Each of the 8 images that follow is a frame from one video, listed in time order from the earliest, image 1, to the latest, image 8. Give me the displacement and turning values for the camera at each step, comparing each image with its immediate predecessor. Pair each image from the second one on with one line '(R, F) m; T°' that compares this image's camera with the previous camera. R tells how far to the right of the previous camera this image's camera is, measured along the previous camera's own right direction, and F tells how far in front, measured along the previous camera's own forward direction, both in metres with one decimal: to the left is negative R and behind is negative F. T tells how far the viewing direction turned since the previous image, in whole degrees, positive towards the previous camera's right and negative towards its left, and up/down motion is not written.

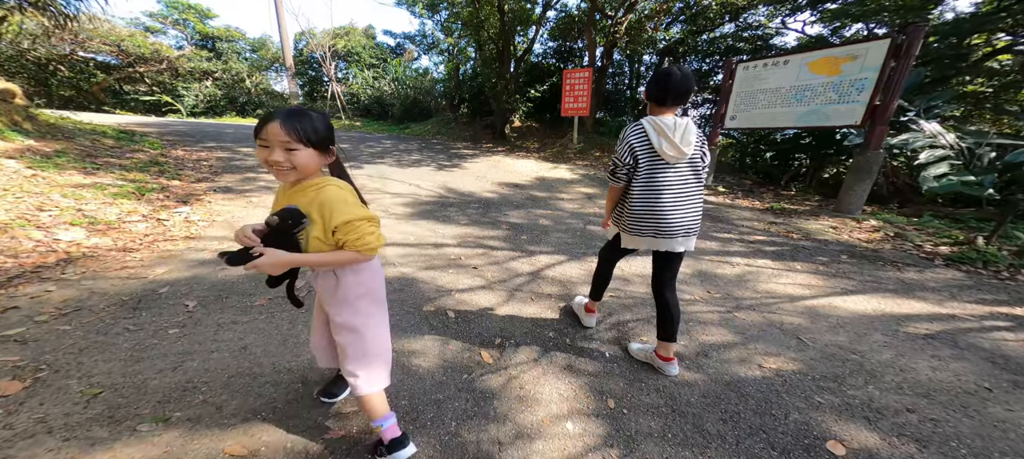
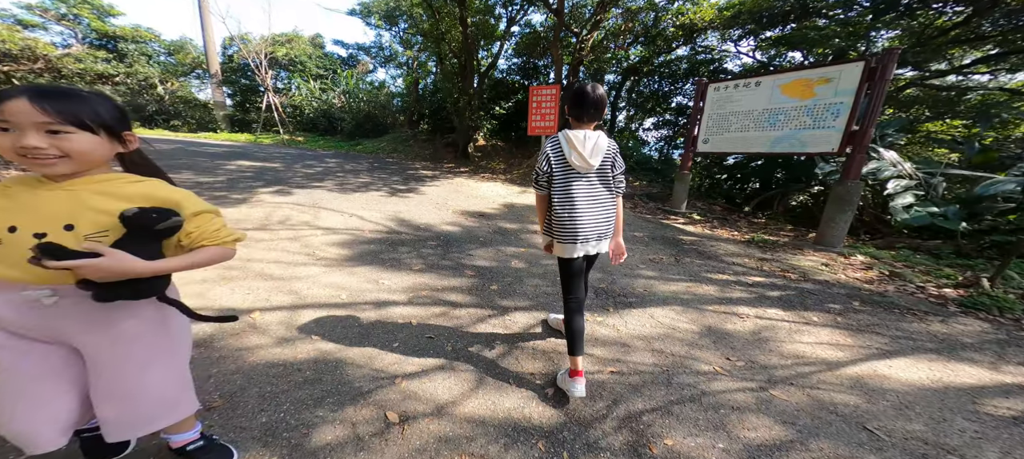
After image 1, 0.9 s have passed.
(-0.1, +0.7) m; +6°
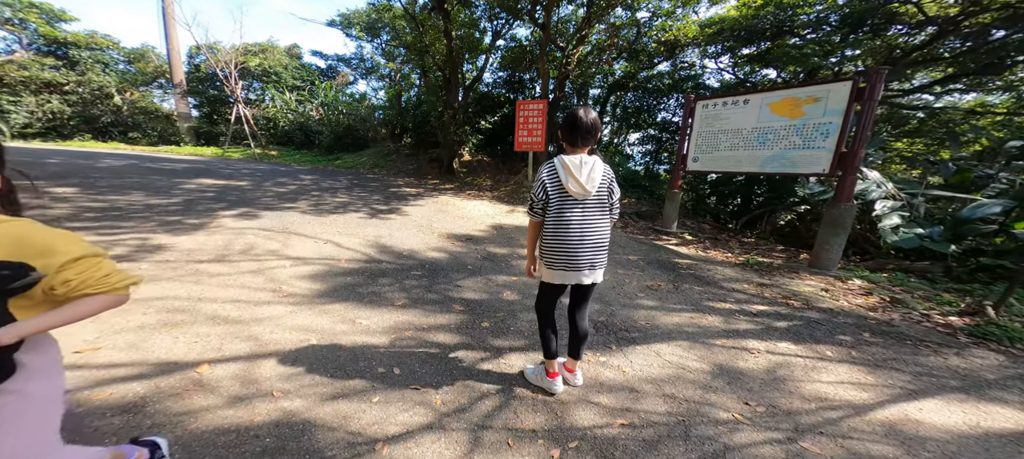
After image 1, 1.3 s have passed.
(-0.1, +0.3) m; +3°
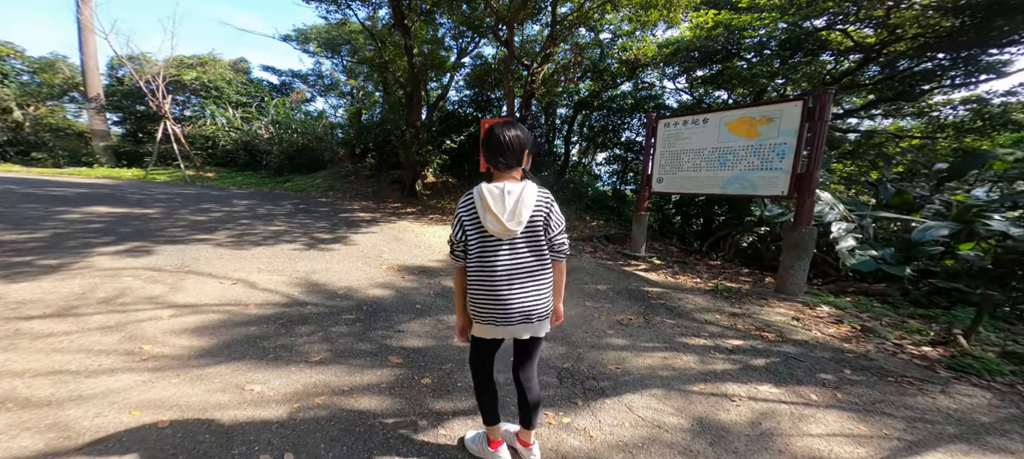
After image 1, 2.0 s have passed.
(+0.1, +0.4) m; +4°
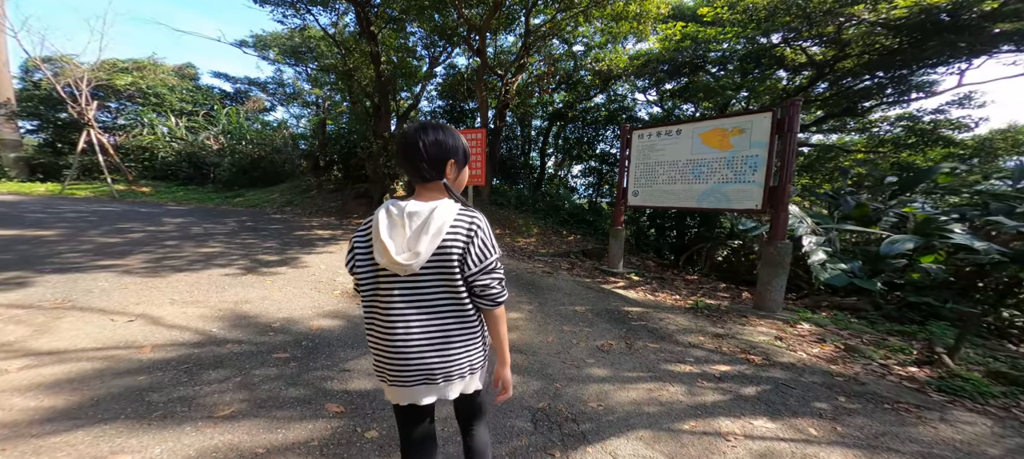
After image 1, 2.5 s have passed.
(0.0, +0.3) m; +4°
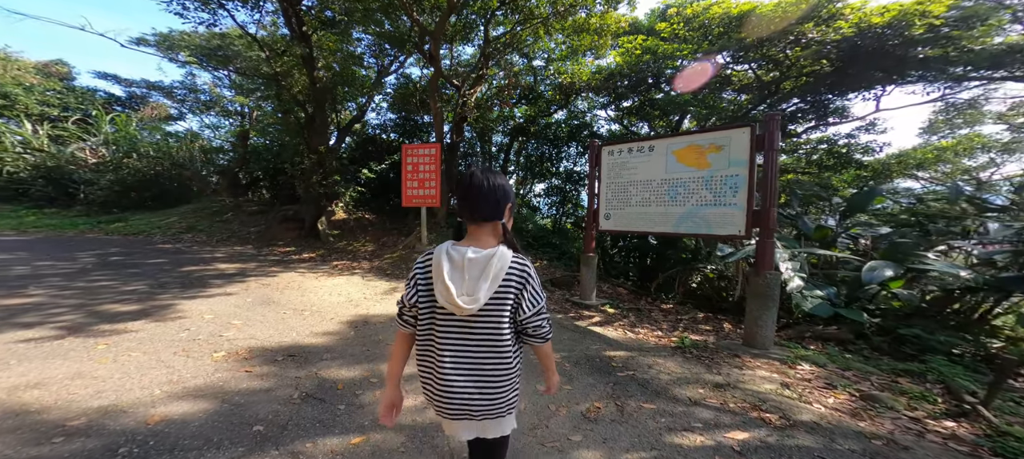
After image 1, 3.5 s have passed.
(0.0, +0.7) m; +7°
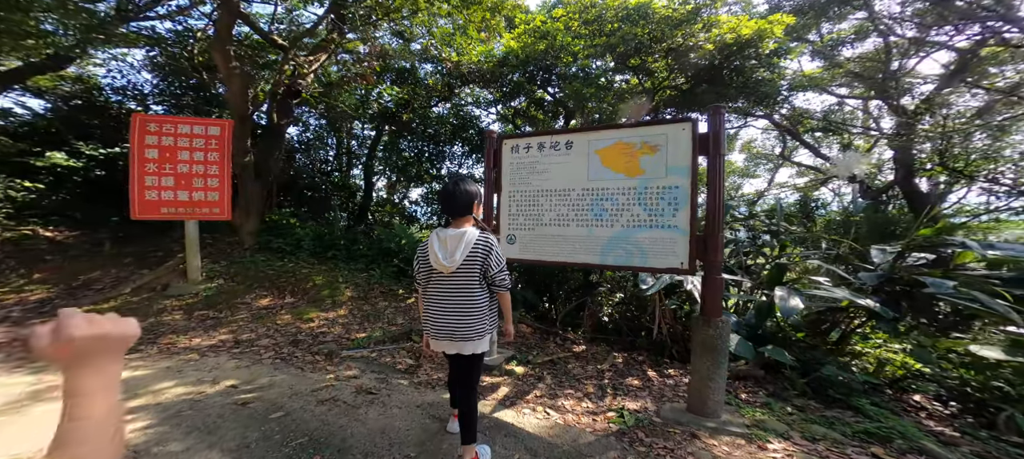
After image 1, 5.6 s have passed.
(+0.1, +1.5) m; +19°
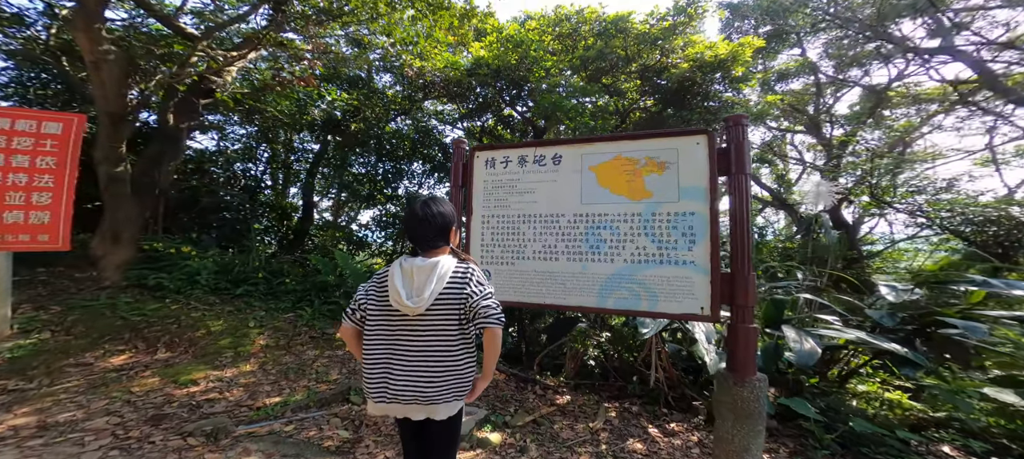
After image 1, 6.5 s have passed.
(-0.1, +0.7) m; +6°
